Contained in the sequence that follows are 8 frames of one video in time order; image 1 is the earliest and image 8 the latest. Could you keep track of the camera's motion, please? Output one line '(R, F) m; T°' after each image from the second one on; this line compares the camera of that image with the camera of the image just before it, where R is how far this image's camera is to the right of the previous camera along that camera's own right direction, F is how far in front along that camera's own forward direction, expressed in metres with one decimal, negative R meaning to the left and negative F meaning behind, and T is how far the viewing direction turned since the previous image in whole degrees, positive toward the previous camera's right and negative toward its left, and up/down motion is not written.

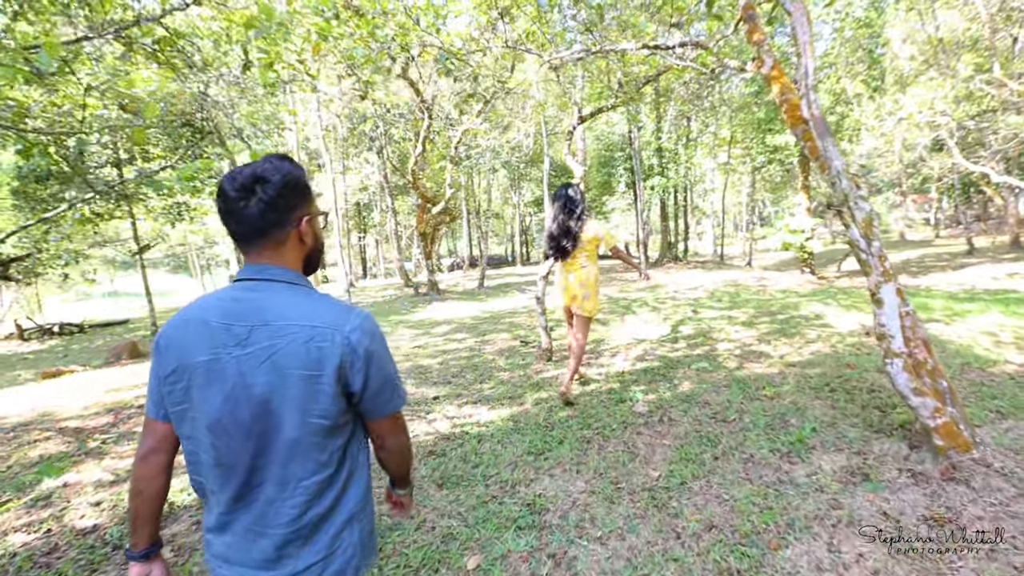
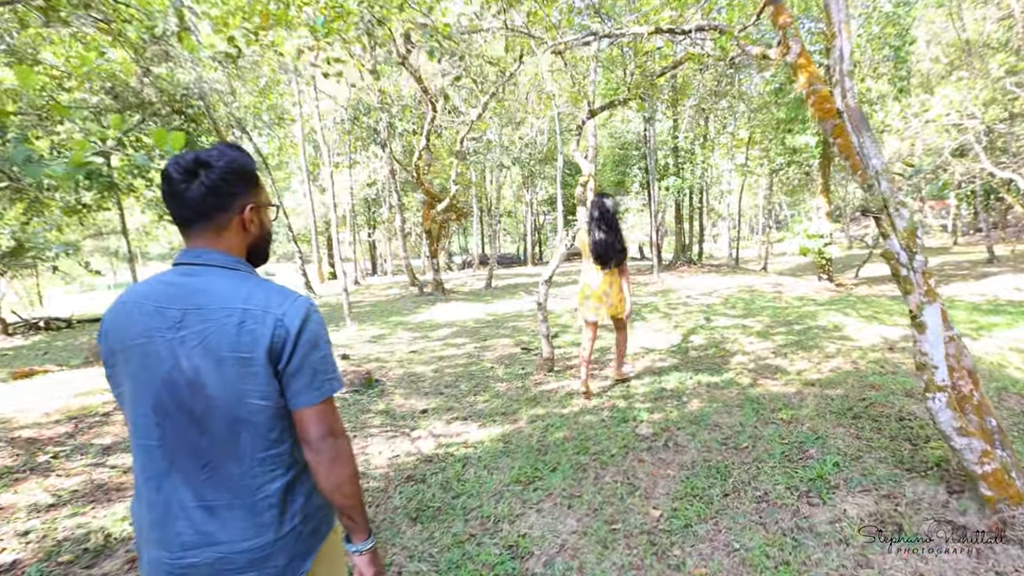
(+0.1, +0.3) m; -1°
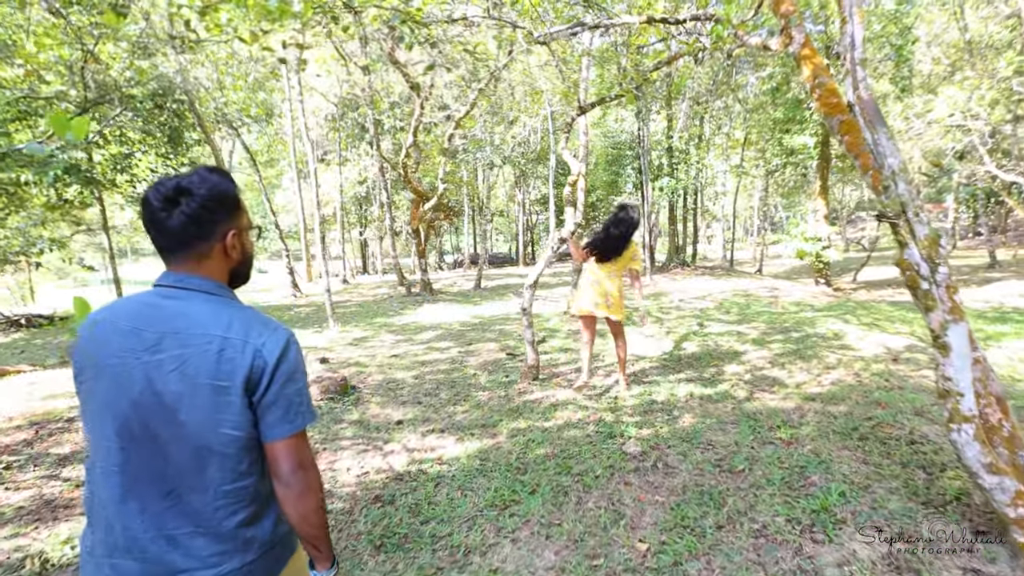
(+0.1, +0.3) m; +1°
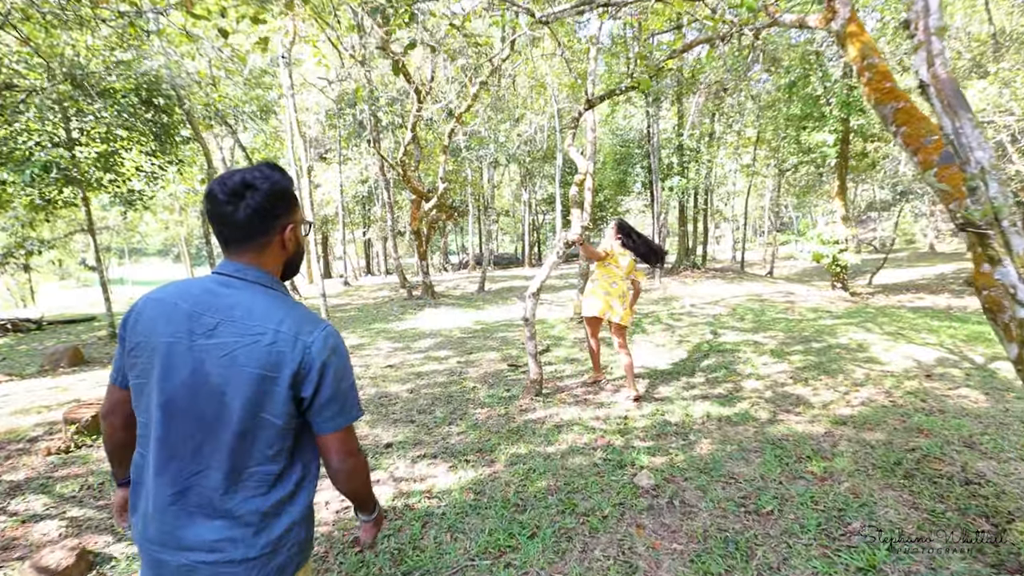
(0.0, +0.4) m; -1°
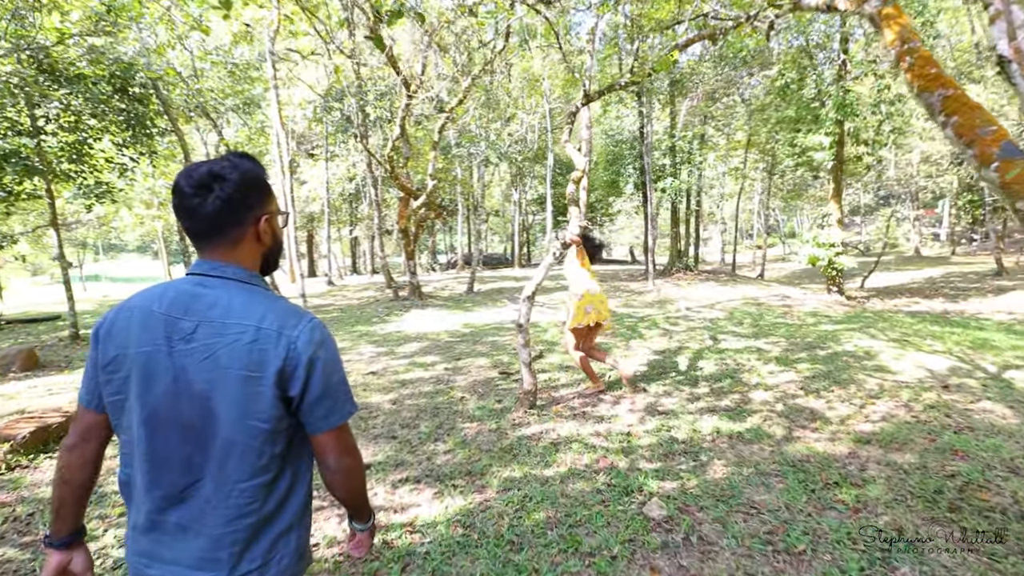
(0.0, +0.3) m; +1°
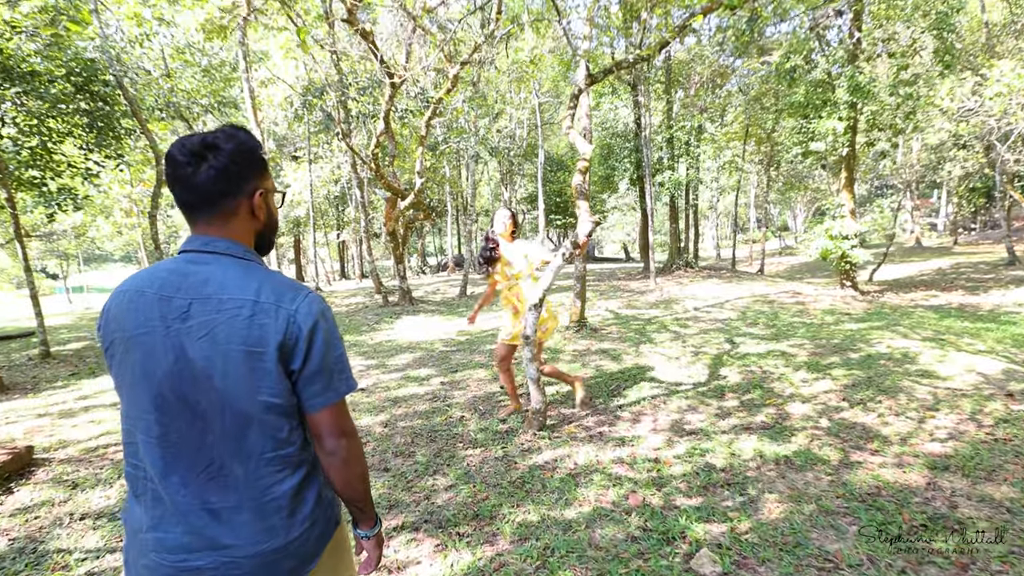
(-0.1, +0.5) m; +1°
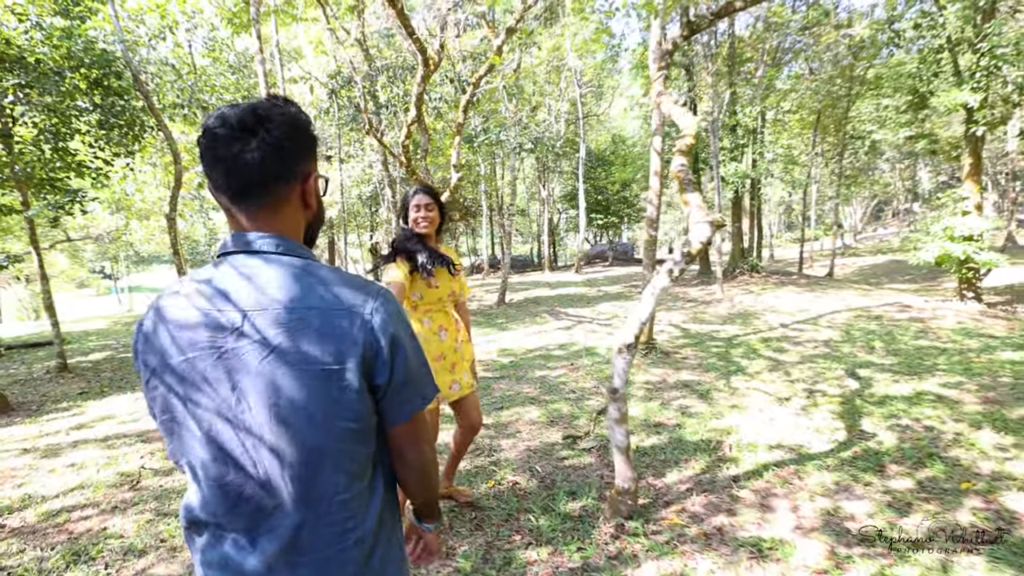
(-0.2, +1.2) m; -3°
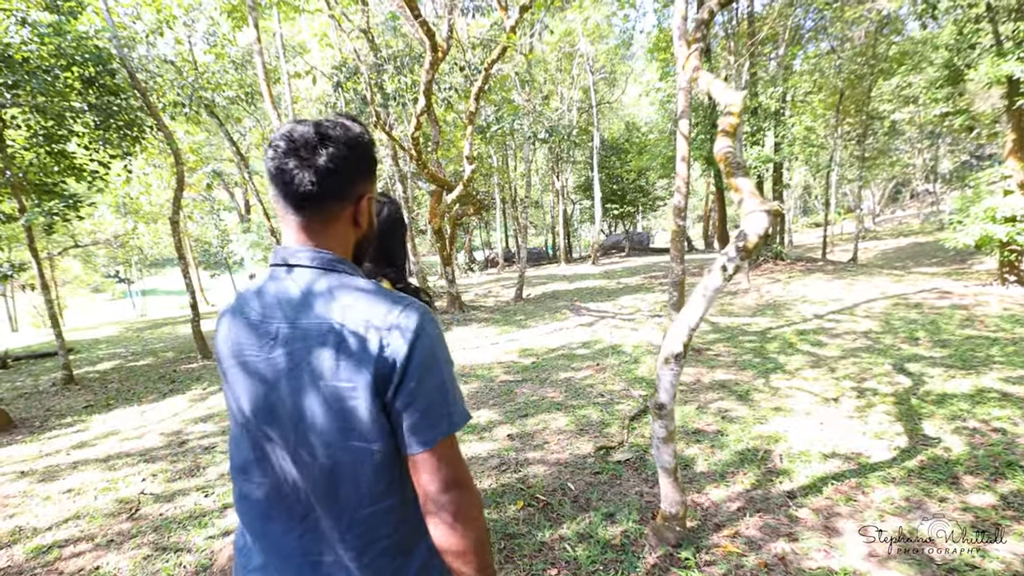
(-0.1, +0.3) m; -1°
